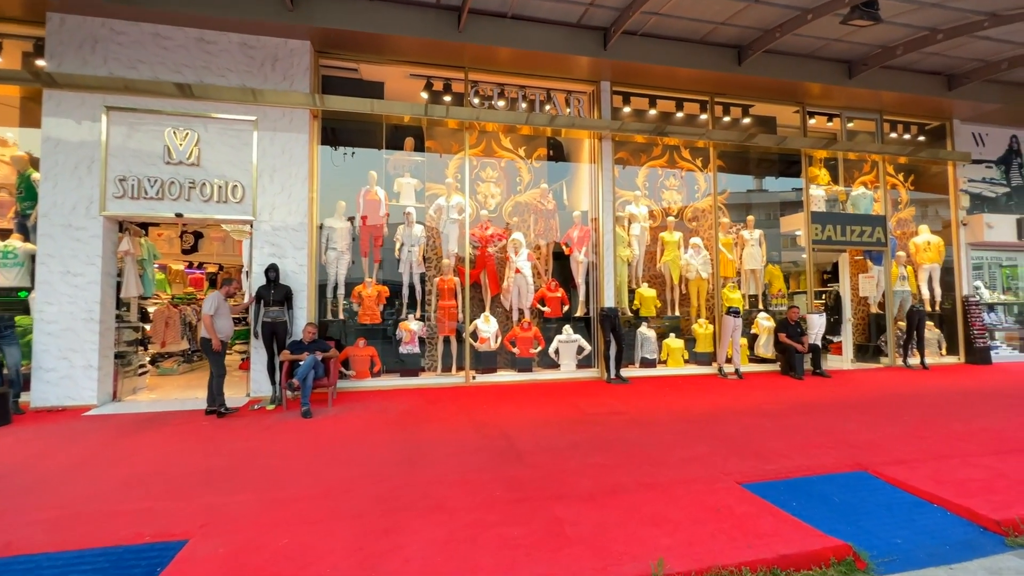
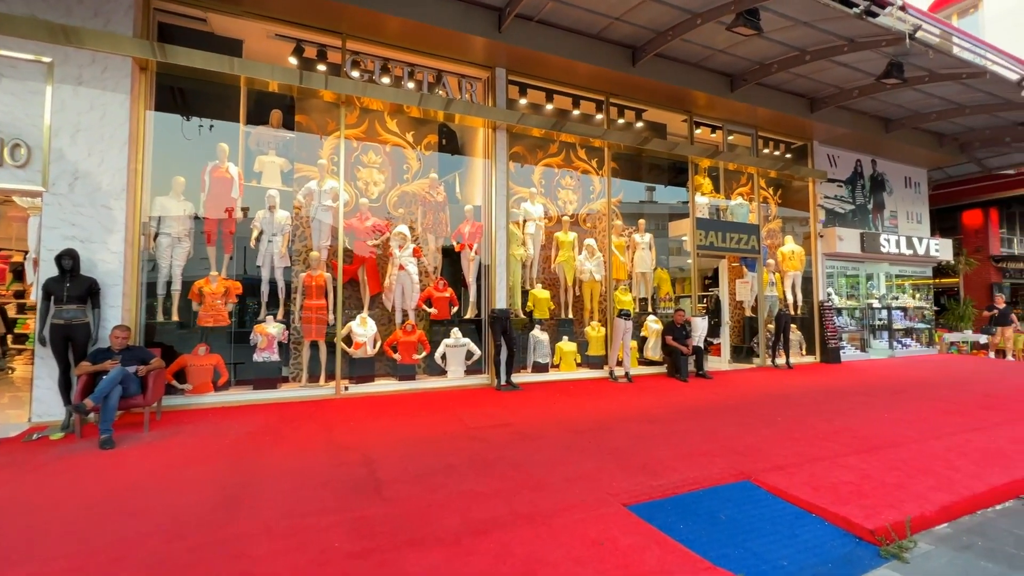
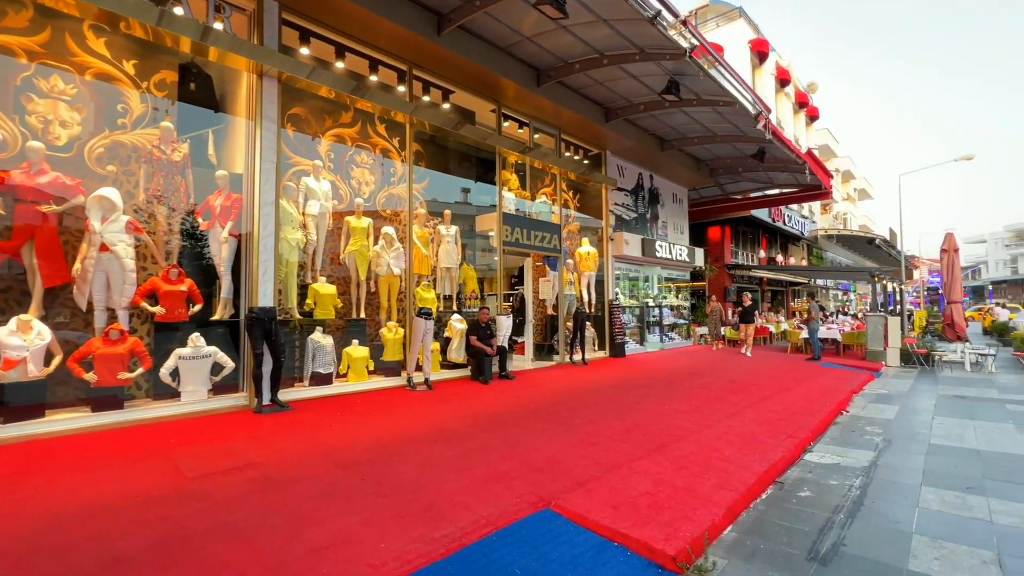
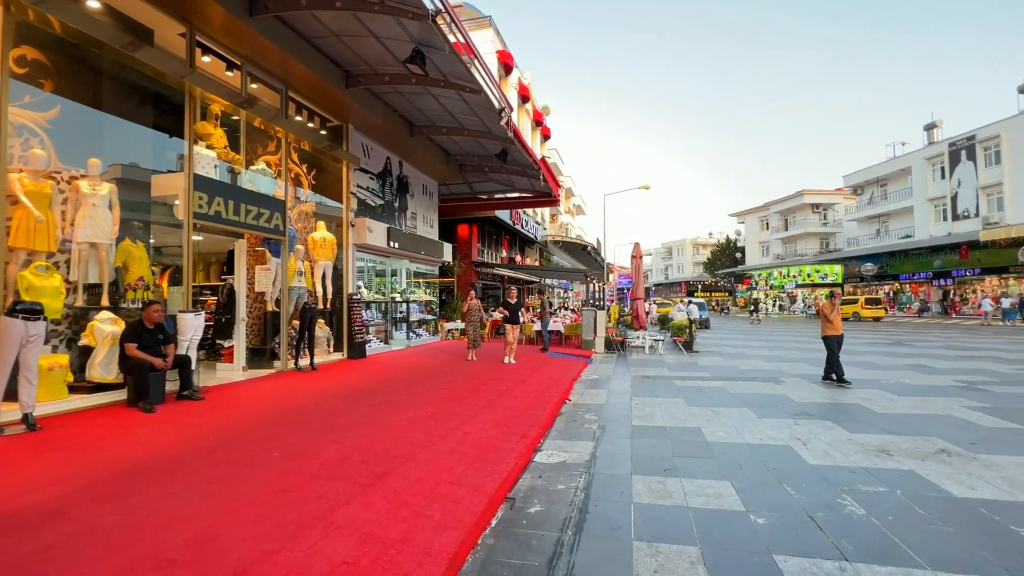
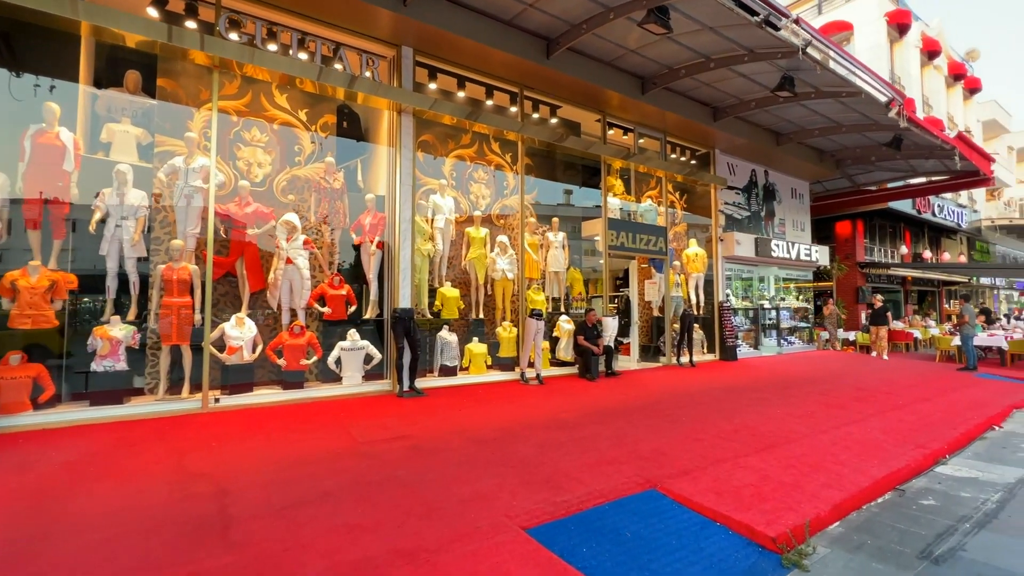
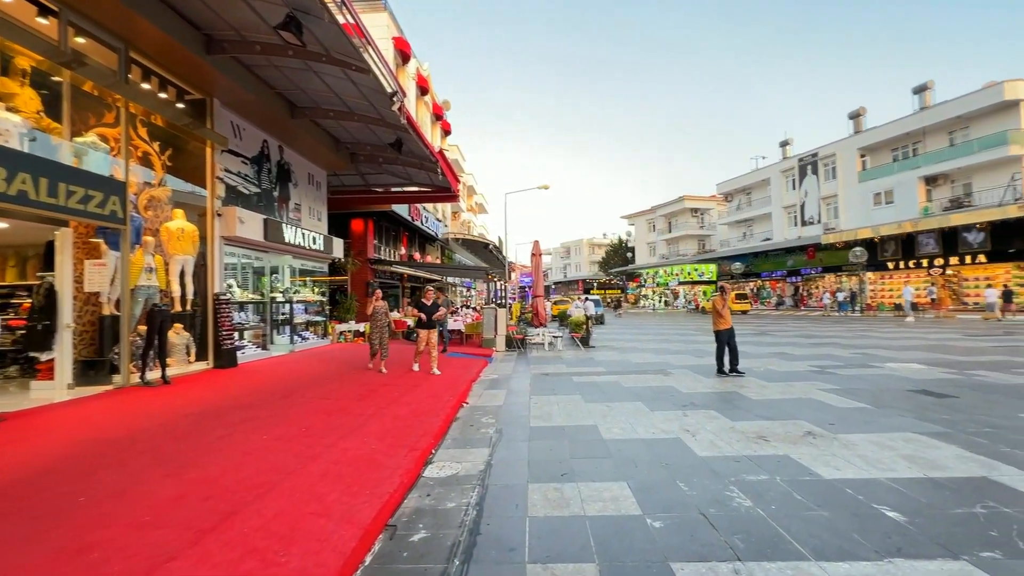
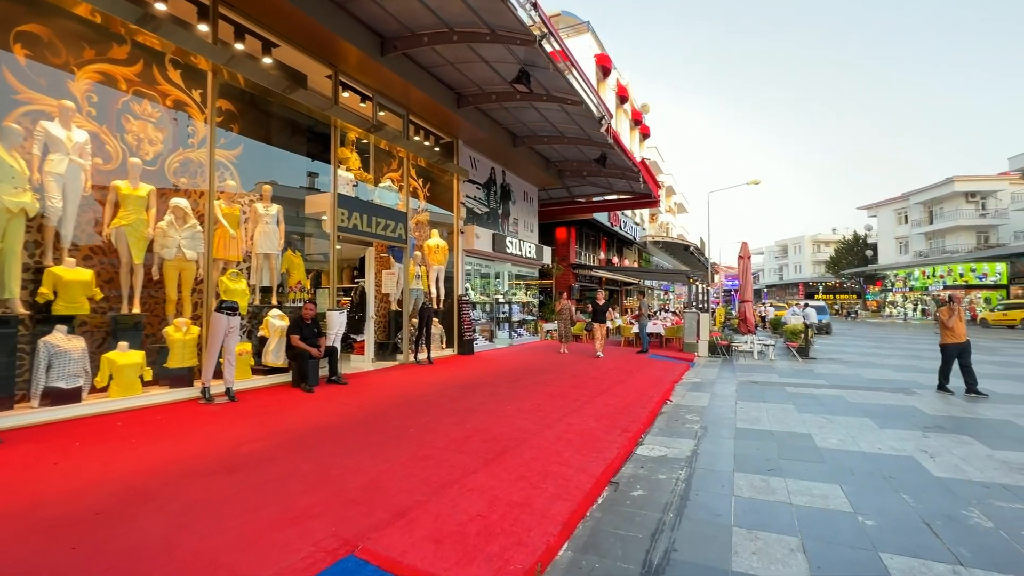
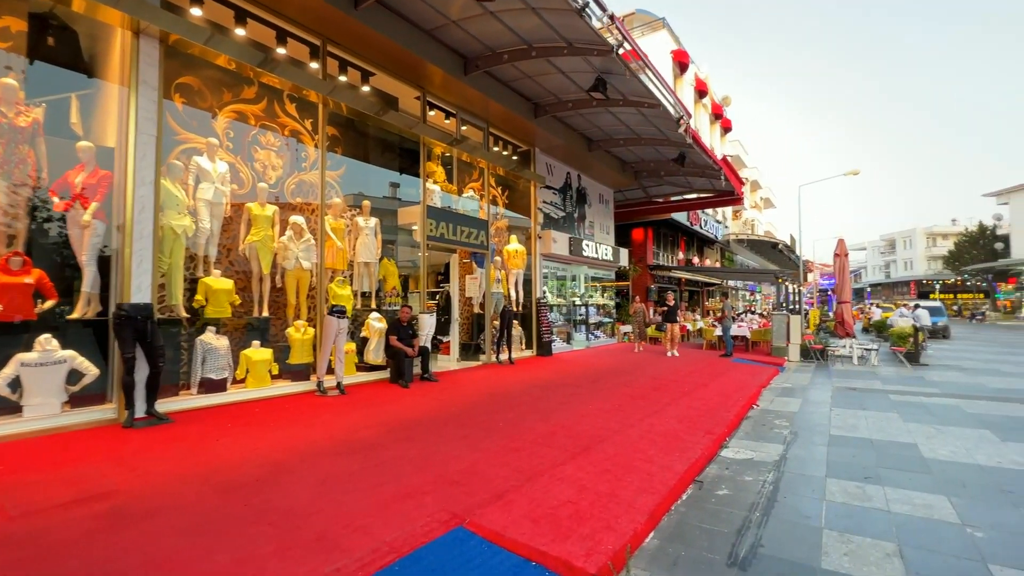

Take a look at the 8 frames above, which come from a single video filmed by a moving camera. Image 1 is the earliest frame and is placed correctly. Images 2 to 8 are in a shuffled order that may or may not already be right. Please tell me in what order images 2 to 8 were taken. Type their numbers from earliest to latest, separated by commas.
2, 5, 3, 8, 7, 4, 6
